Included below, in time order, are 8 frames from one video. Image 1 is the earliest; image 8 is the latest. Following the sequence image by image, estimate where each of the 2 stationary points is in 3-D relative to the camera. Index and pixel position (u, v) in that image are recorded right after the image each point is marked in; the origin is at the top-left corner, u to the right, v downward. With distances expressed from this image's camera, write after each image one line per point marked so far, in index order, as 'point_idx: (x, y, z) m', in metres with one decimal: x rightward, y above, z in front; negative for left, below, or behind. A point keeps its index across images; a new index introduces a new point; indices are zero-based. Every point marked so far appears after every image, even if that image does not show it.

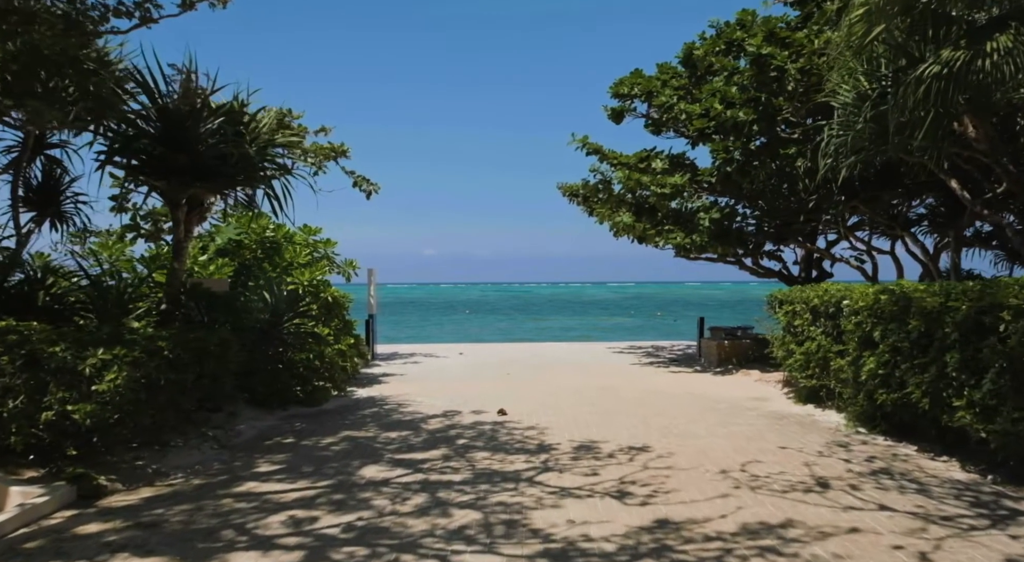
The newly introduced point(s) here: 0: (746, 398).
0: (+3.4, -1.7, +10.6) m
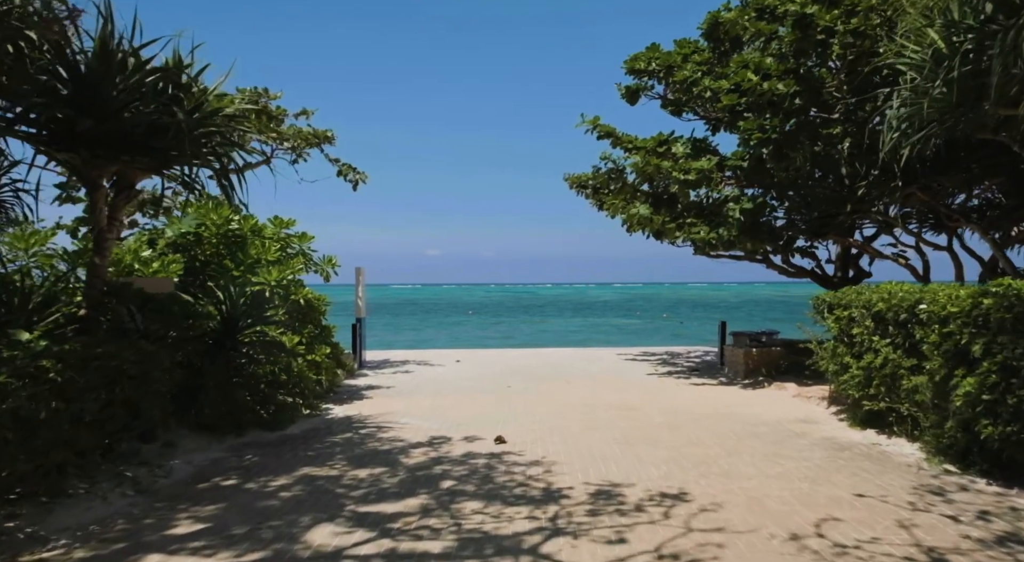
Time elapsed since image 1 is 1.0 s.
0: (+3.4, -1.7, +8.9) m
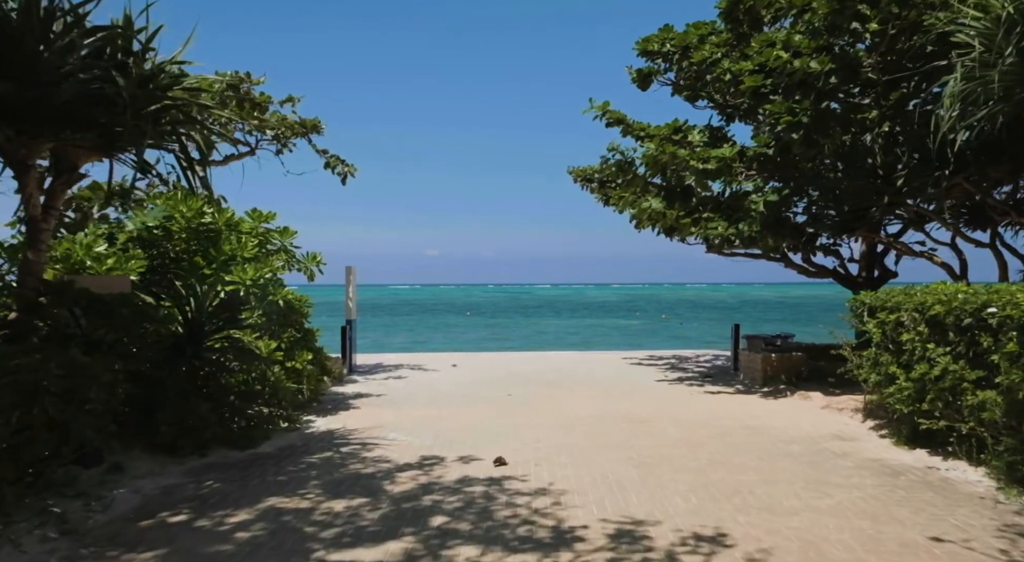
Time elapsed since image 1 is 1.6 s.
0: (+3.4, -1.7, +8.0) m
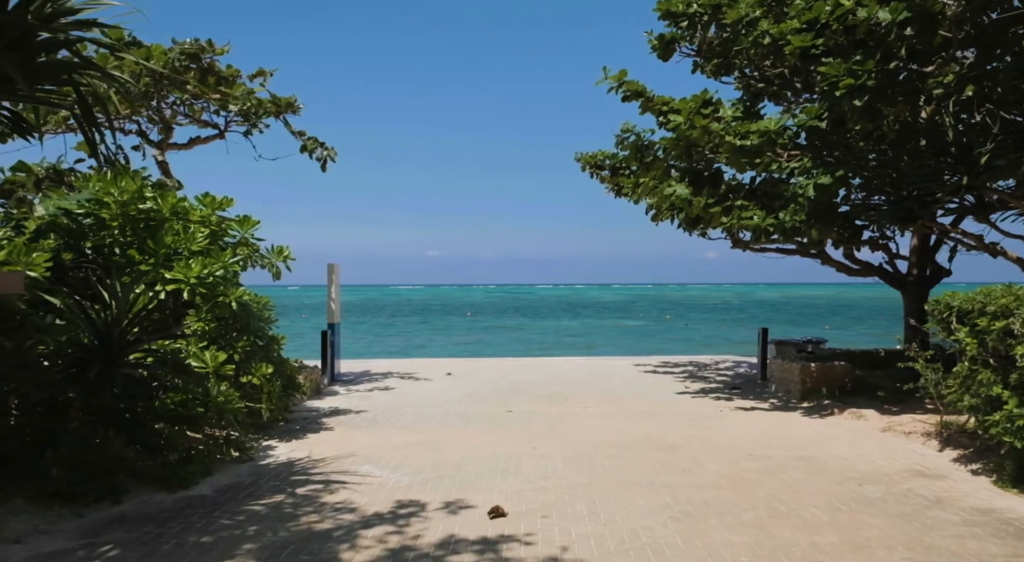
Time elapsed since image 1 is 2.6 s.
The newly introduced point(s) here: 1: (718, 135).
0: (+3.4, -1.7, +6.4) m
1: (+2.5, +1.8, +8.9) m
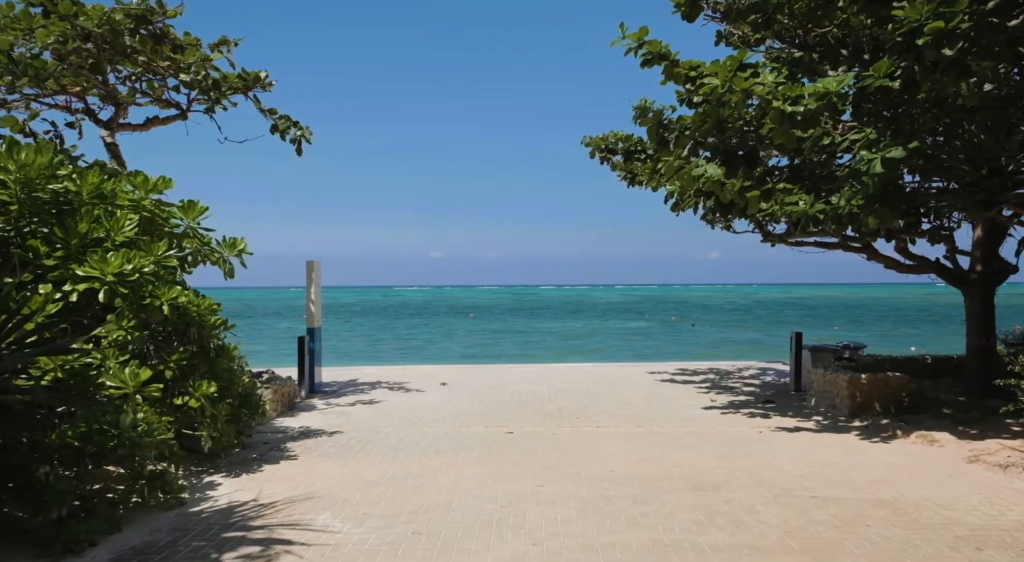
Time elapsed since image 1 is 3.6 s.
0: (+3.4, -1.6, +4.8) m
1: (+2.5, +1.8, +7.3) m
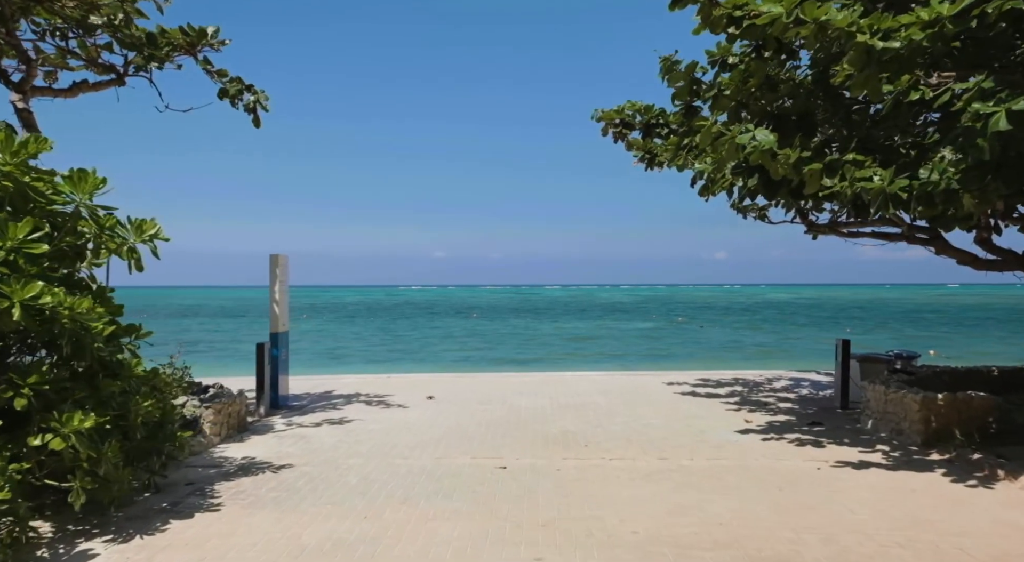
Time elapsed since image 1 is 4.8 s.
0: (+3.3, -1.6, +3.0) m
1: (+2.4, +1.8, +5.6) m
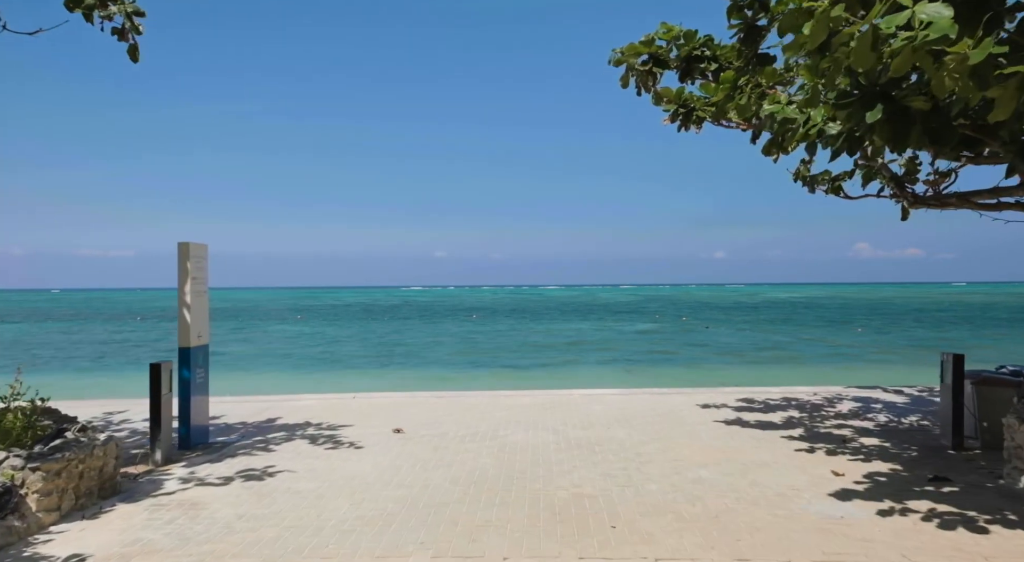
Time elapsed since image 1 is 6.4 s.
0: (+3.2, -1.6, +0.3) m
1: (+2.3, +1.9, +2.8) m
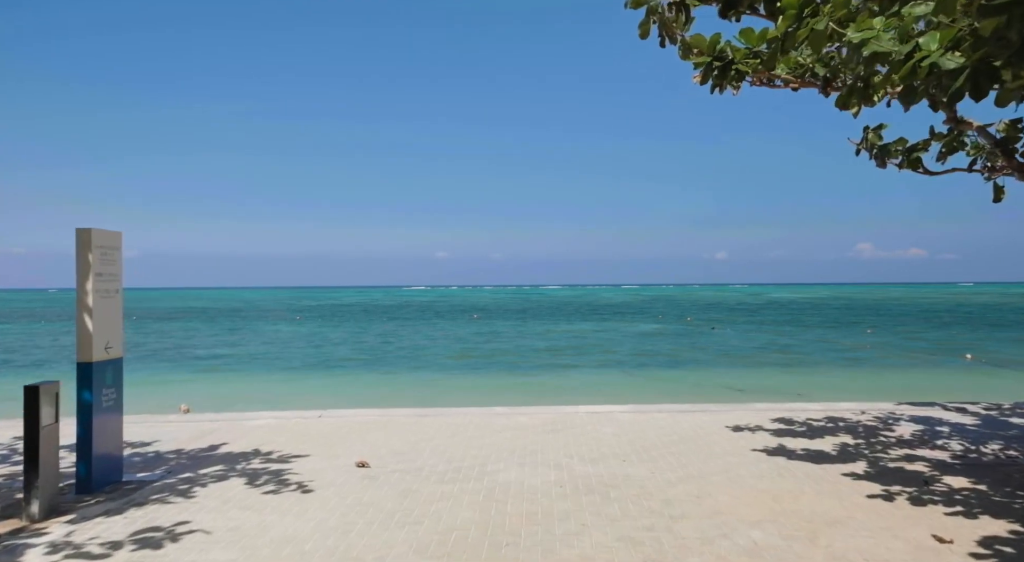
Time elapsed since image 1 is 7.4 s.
0: (+3.2, -1.5, -1.5) m
1: (+2.2, +1.9, +1.1) m
